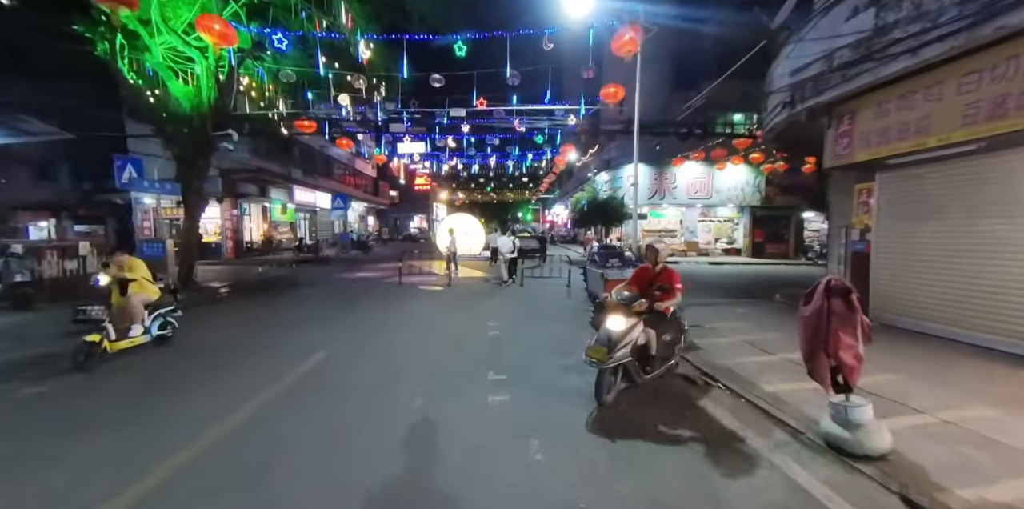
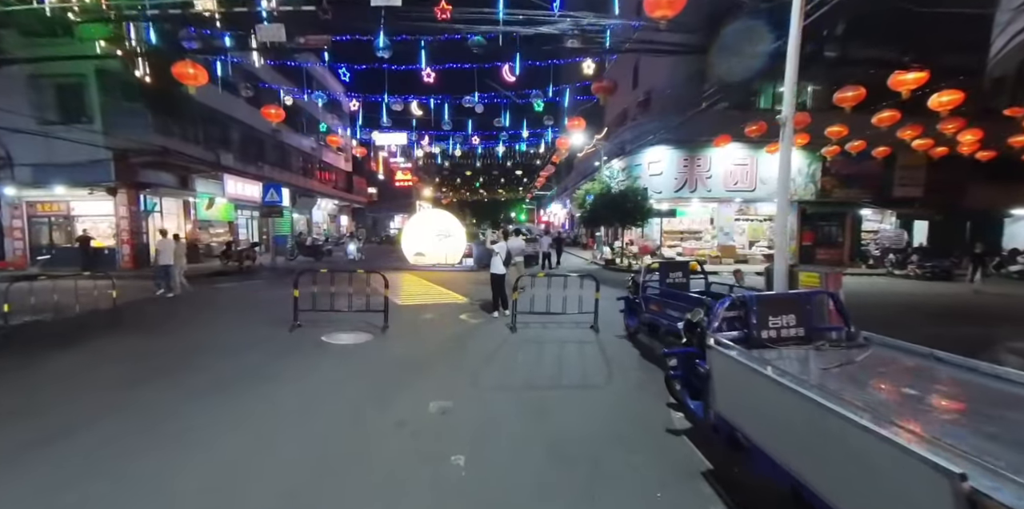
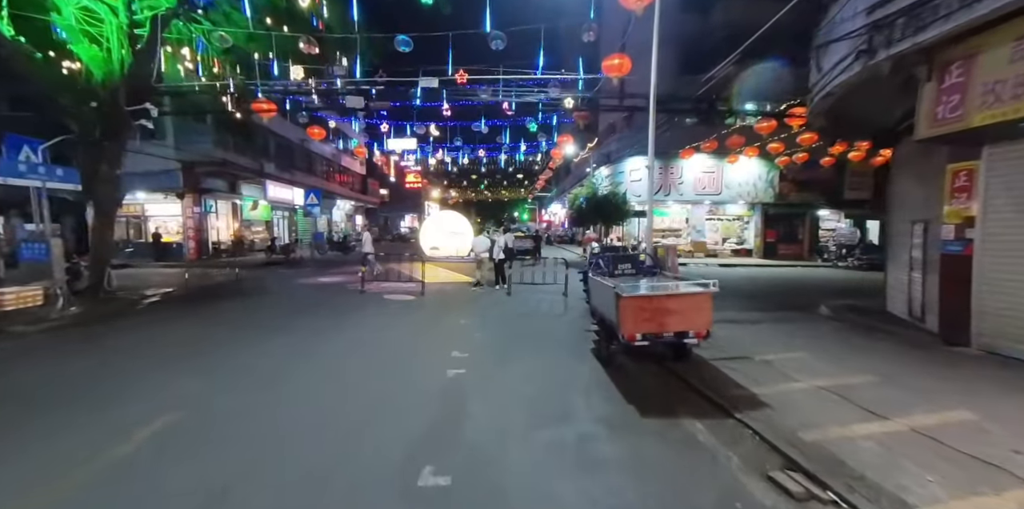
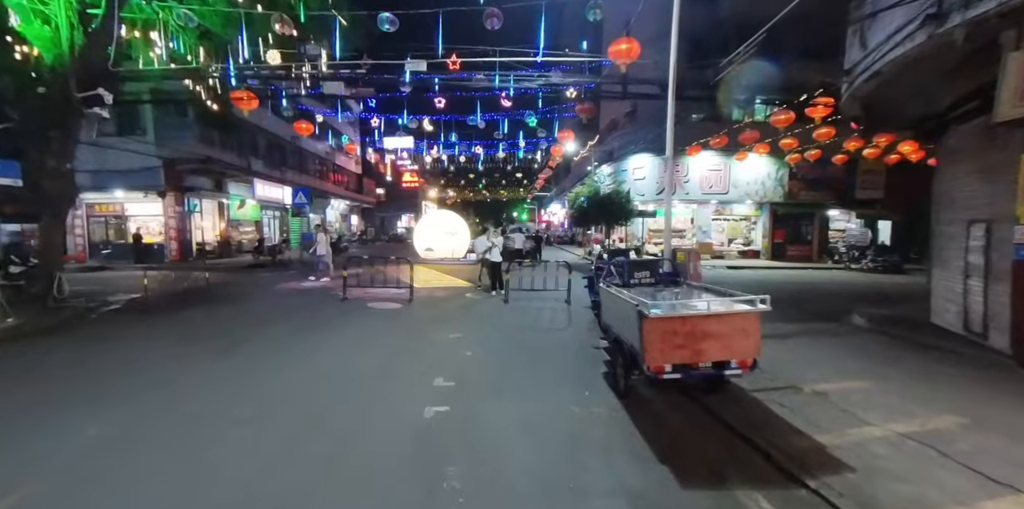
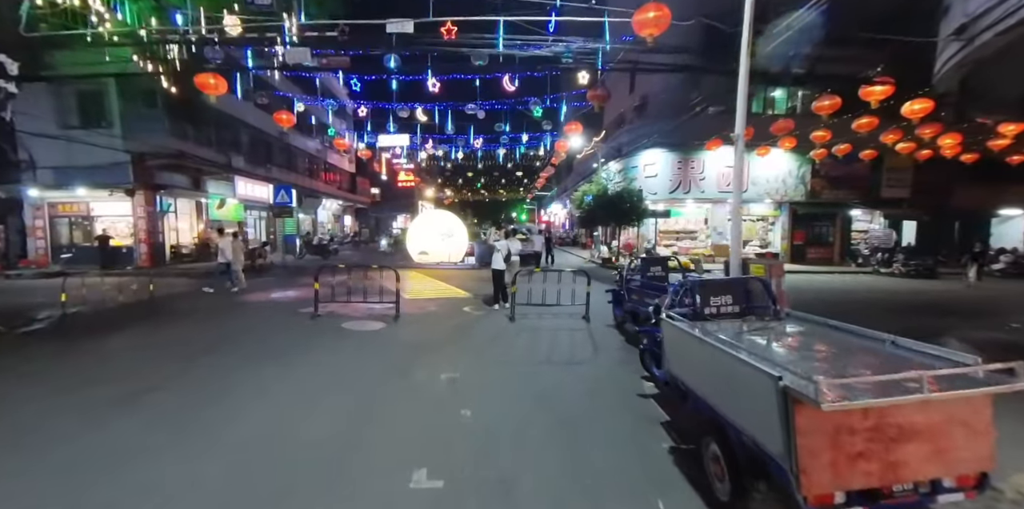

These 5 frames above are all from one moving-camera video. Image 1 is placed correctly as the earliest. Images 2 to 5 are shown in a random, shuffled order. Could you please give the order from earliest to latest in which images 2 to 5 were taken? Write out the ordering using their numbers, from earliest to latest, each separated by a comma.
3, 4, 5, 2
